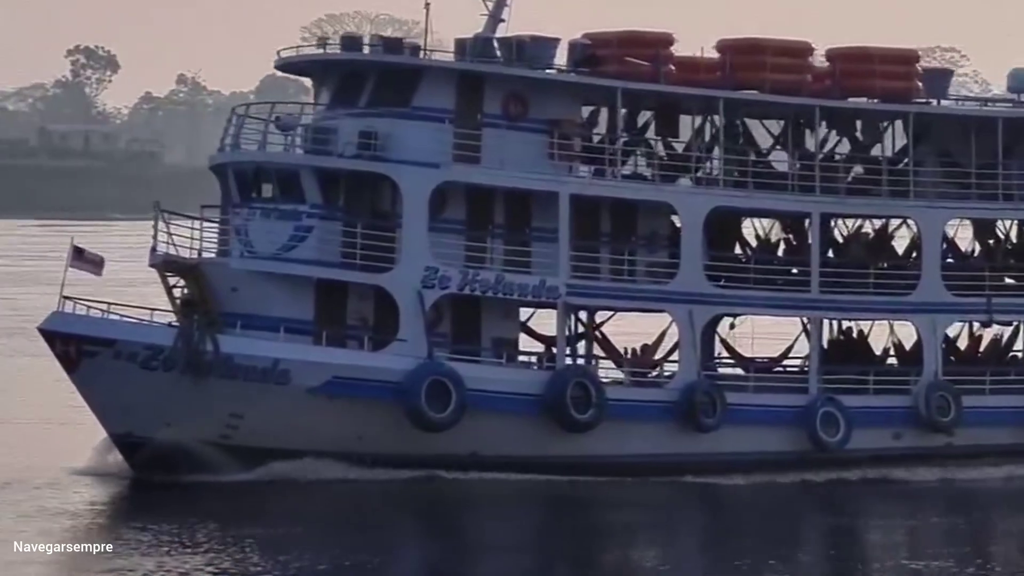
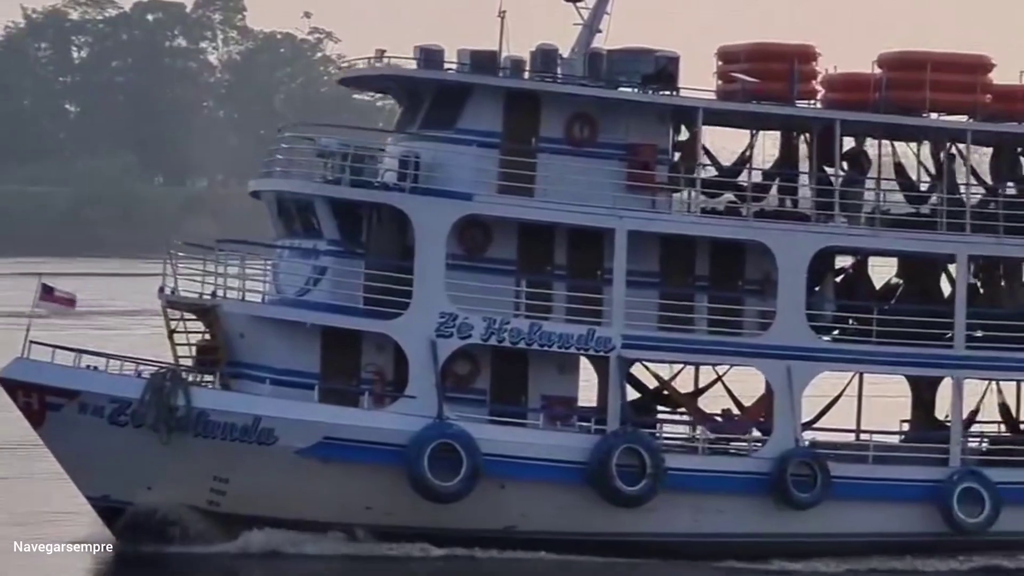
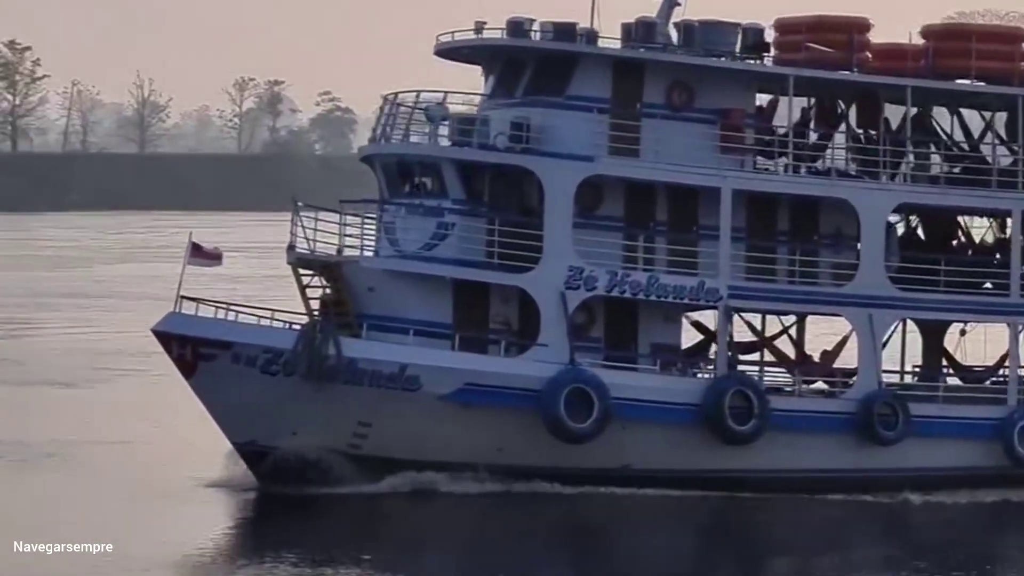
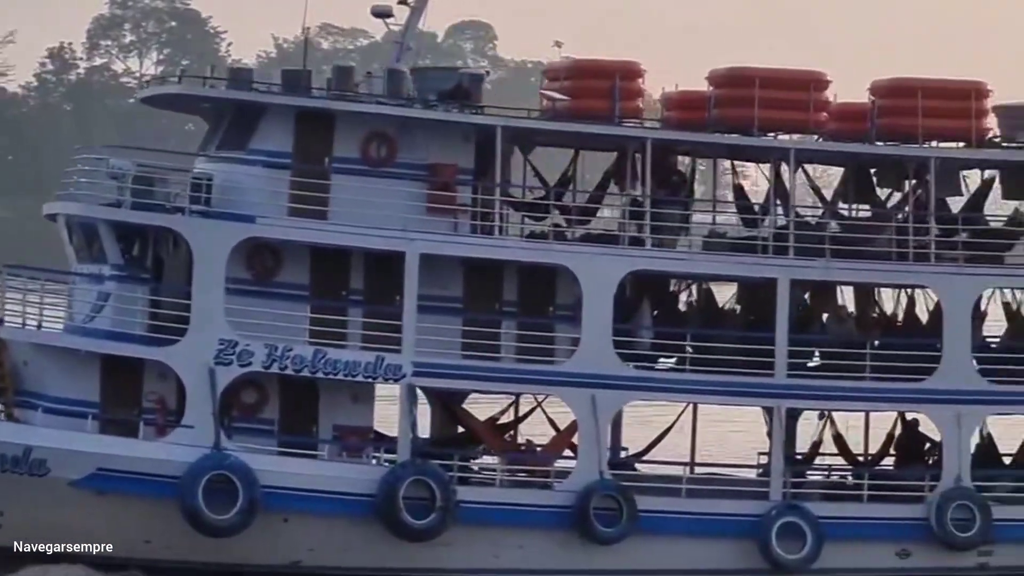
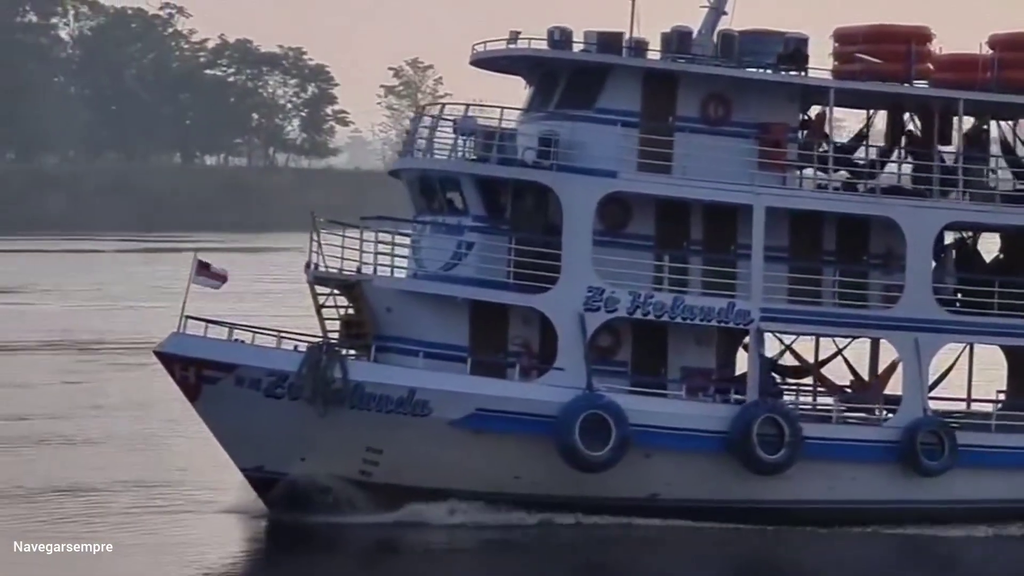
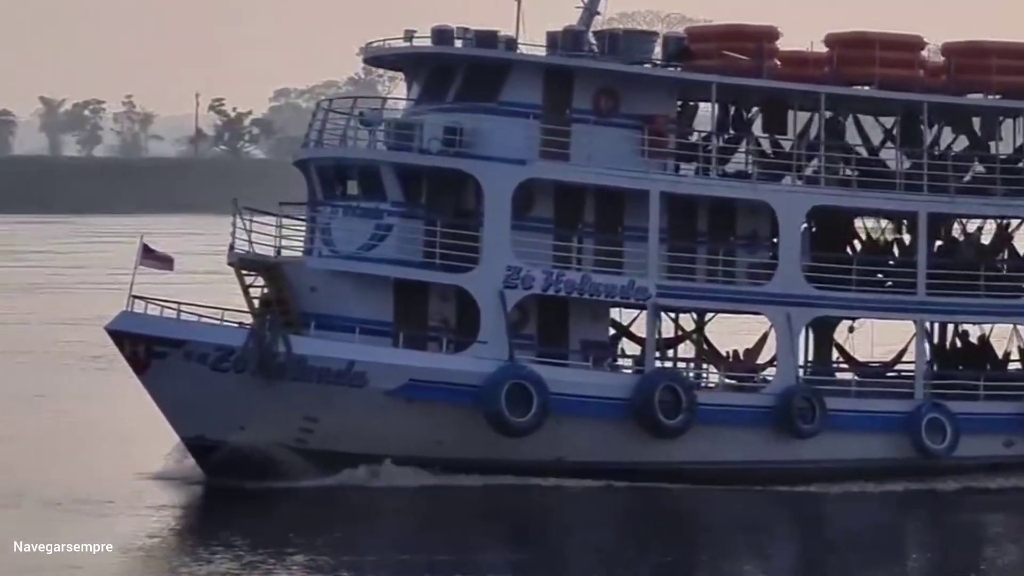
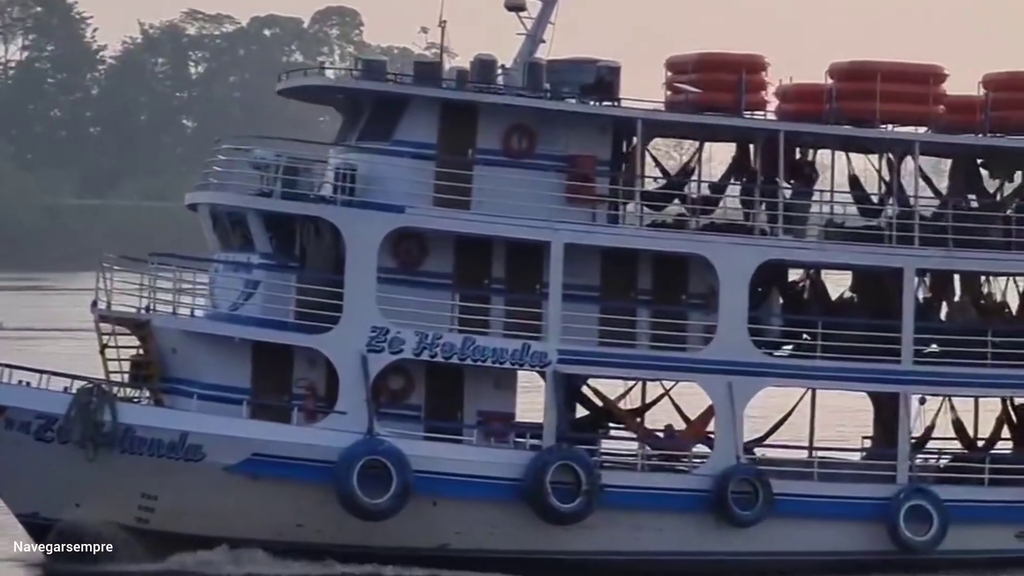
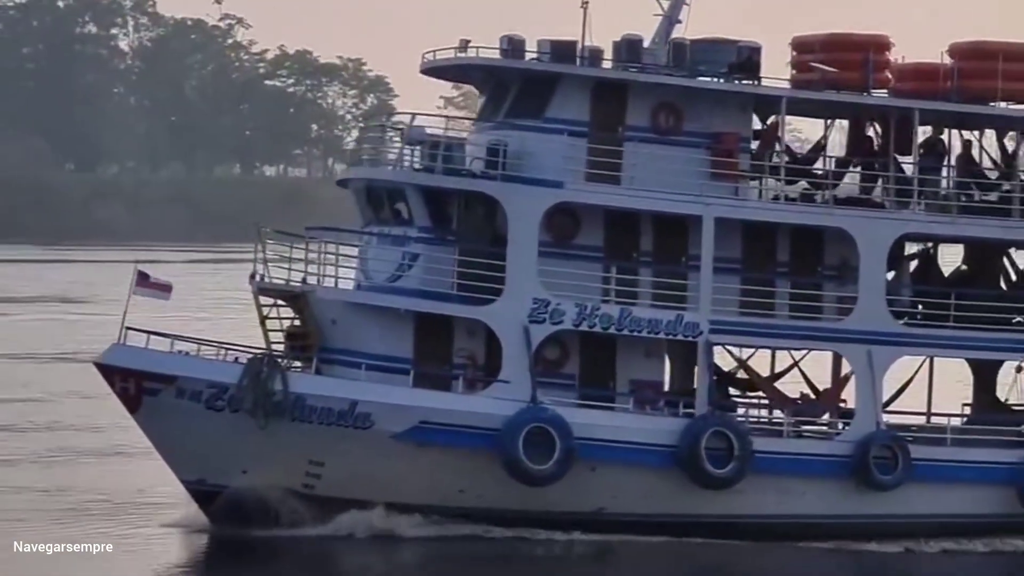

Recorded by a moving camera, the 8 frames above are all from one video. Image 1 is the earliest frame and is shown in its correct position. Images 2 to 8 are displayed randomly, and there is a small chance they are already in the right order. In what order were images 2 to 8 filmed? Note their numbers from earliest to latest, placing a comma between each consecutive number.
6, 3, 5, 8, 2, 7, 4
